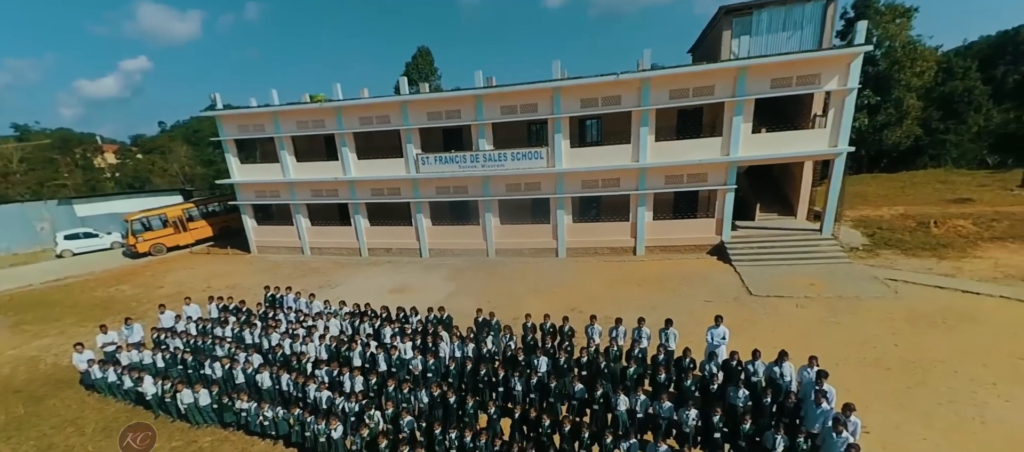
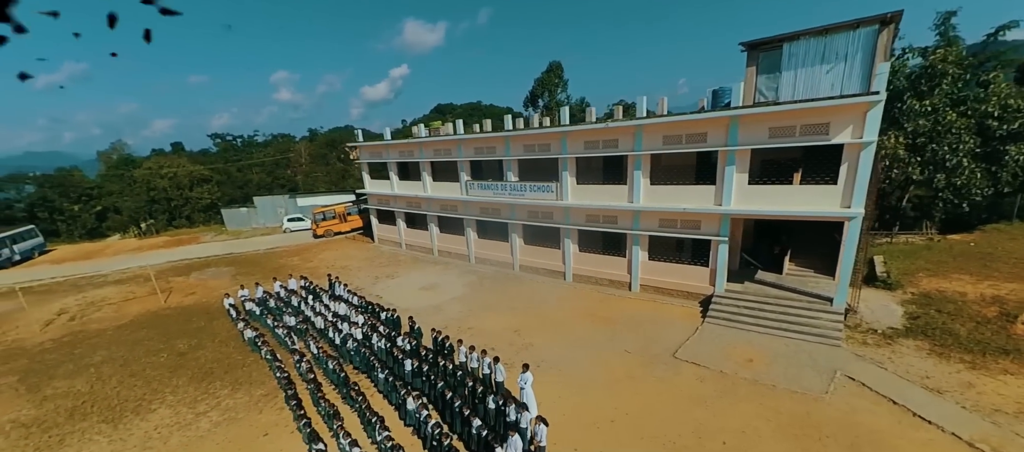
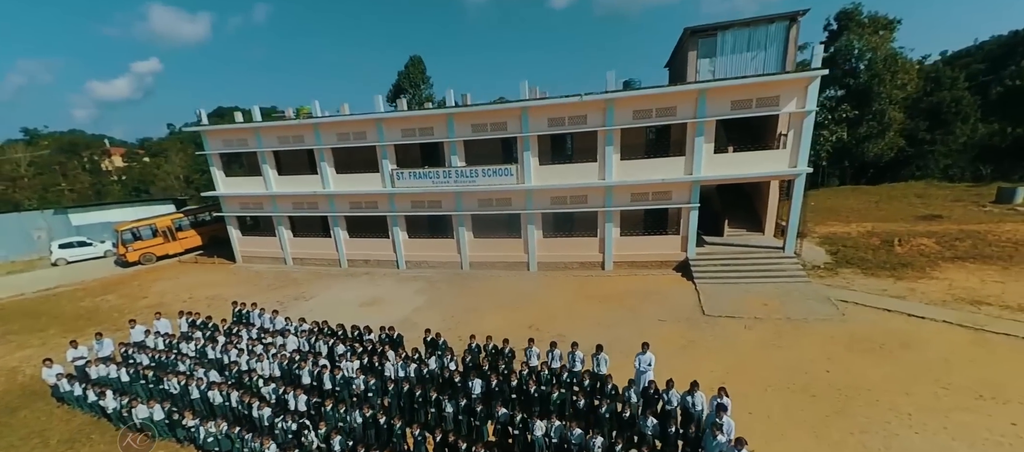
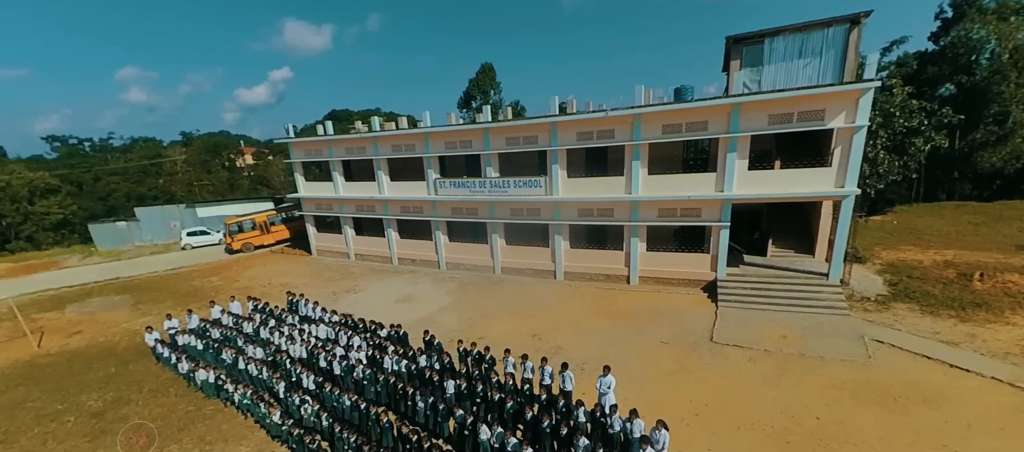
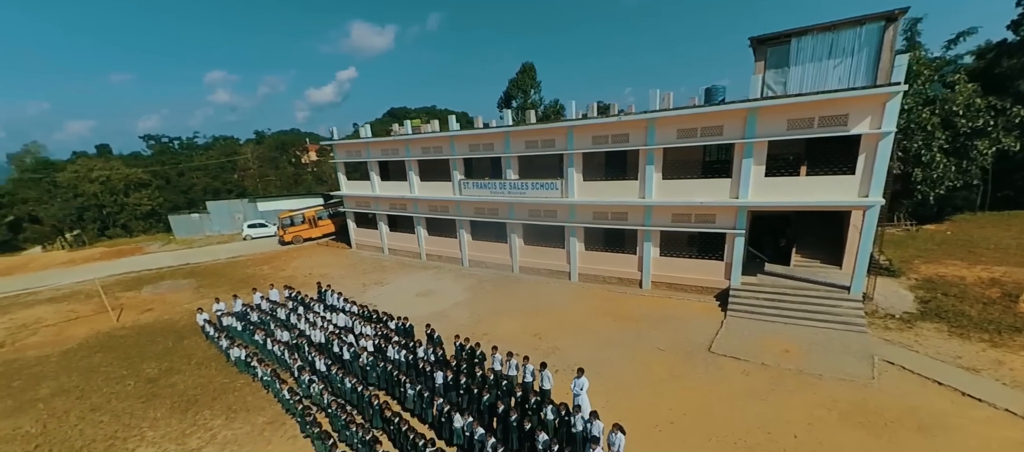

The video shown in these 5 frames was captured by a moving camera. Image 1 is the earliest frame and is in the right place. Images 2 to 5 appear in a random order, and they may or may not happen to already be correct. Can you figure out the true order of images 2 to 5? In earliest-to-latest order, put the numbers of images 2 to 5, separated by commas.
3, 4, 5, 2
